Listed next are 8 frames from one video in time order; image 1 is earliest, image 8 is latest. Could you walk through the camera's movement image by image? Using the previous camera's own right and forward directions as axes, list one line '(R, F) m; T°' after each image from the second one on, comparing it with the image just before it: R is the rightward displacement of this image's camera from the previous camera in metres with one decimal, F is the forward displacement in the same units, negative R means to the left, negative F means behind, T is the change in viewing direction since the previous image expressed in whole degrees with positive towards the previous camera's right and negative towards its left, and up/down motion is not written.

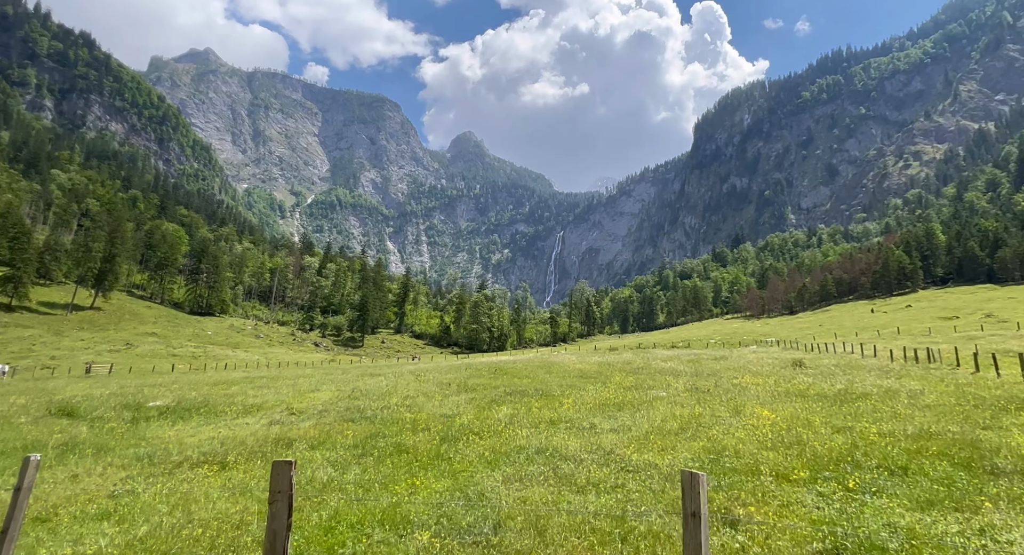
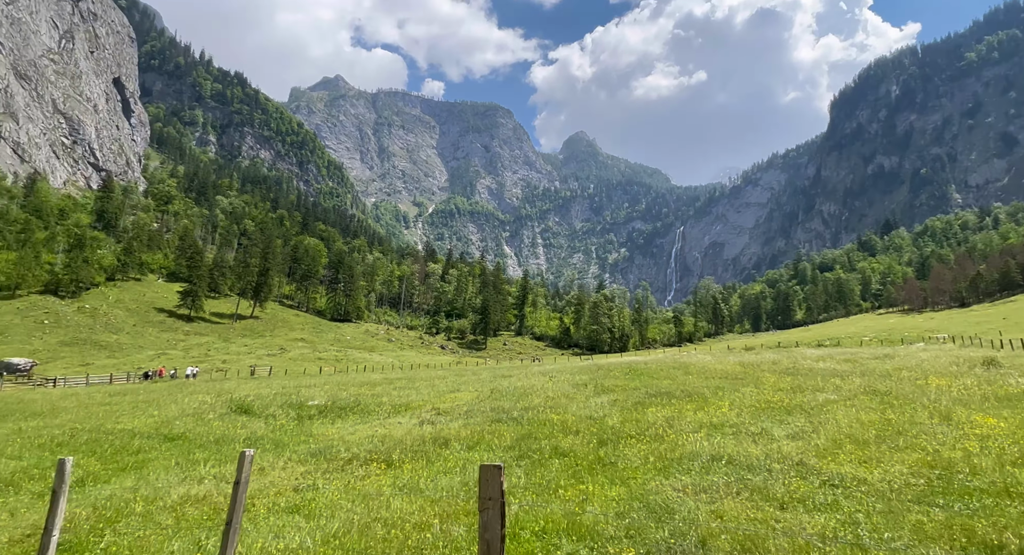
(-0.4, -0.5) m; -9°
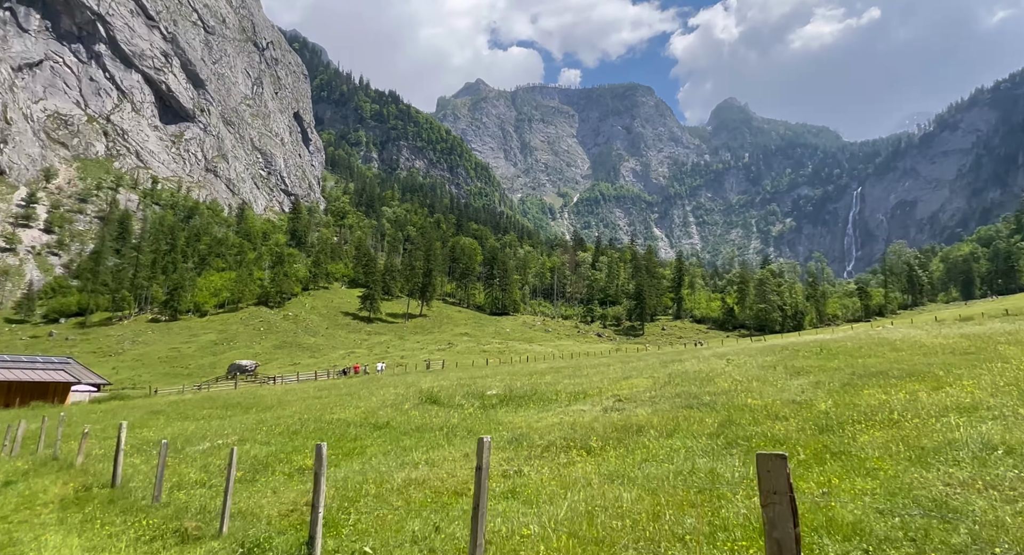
(-0.6, -0.1) m; -11°
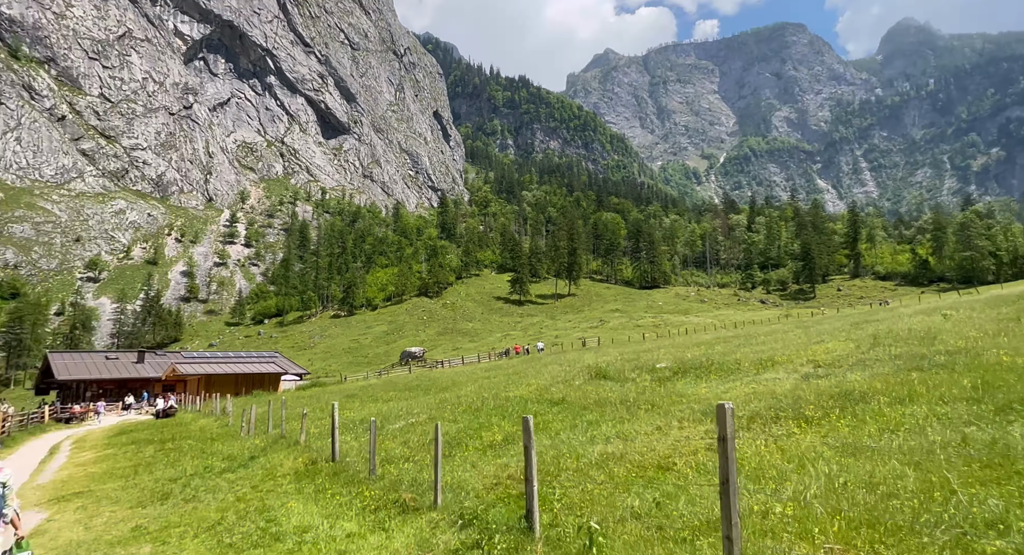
(-0.9, +0.5) m; -11°
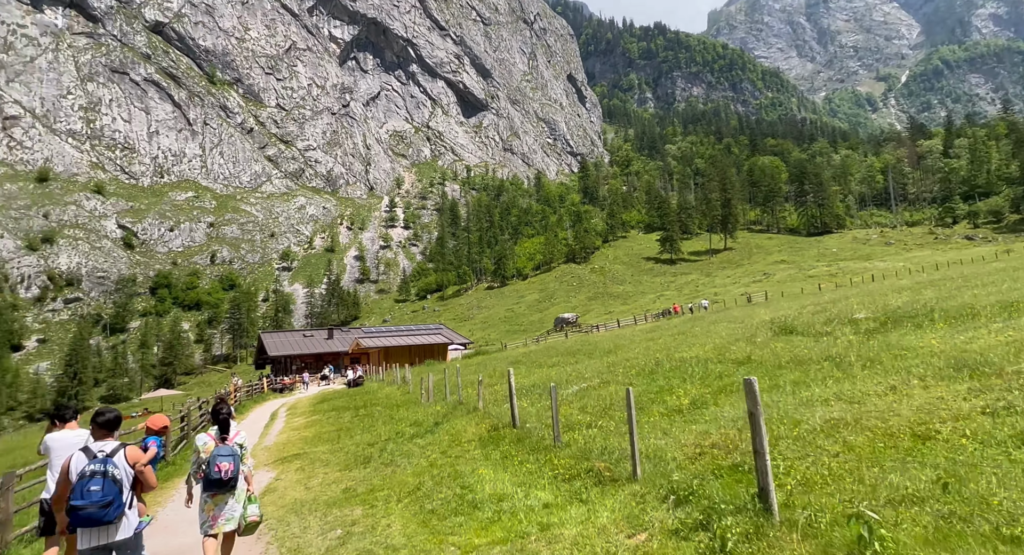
(-1.1, +1.4) m; -11°
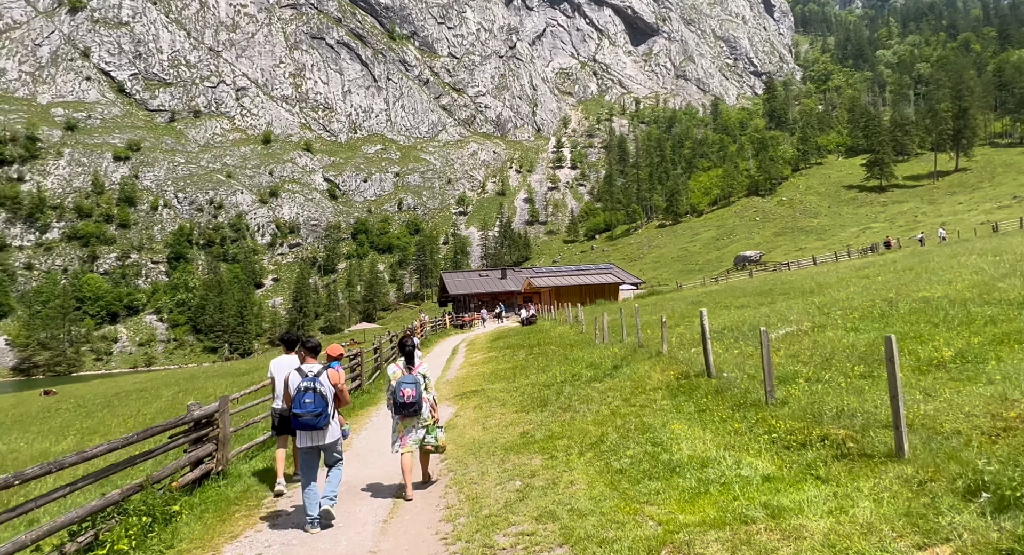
(-0.9, +3.5) m; -13°
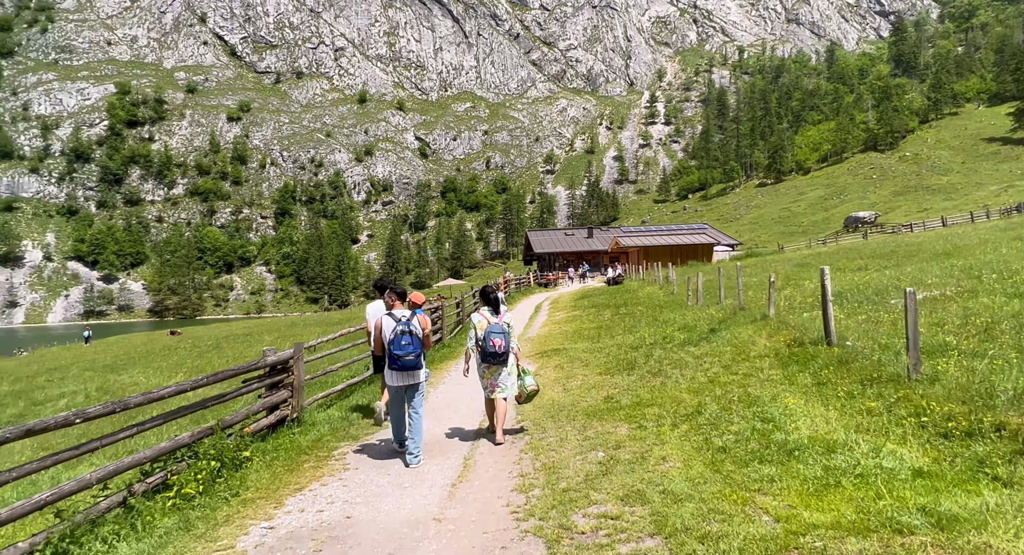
(-0.1, +2.8) m; -7°
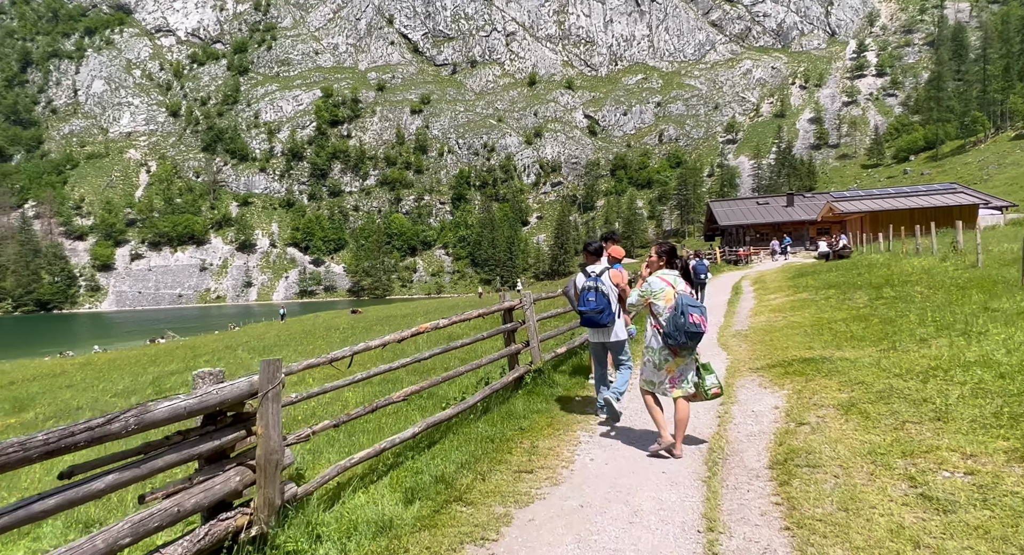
(-1.8, +6.2) m; -13°
